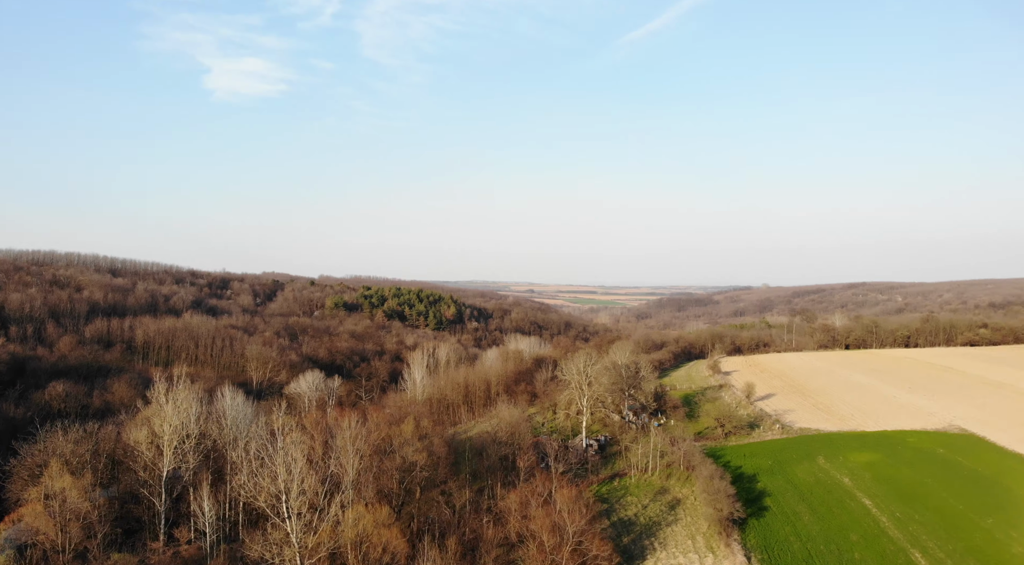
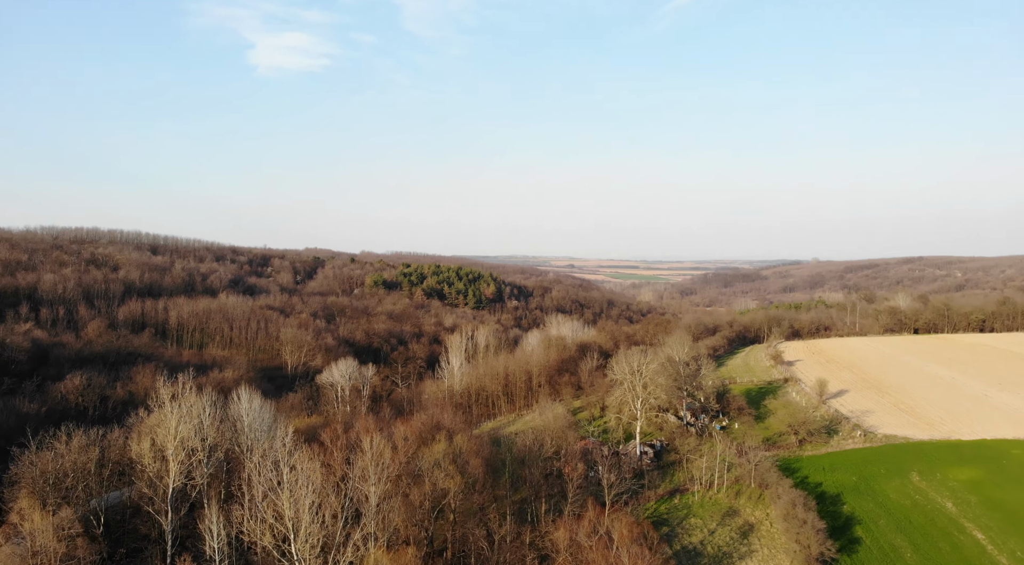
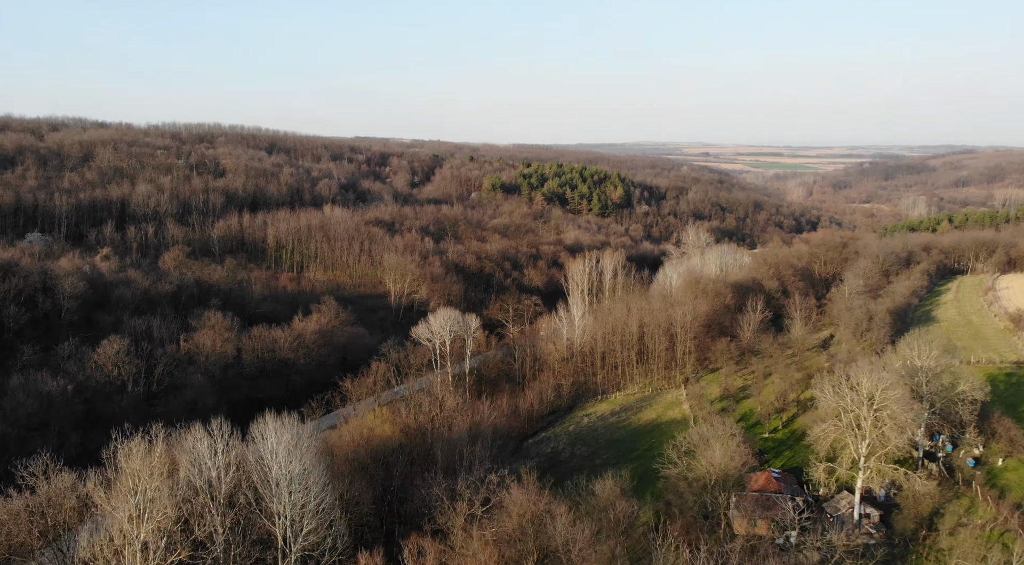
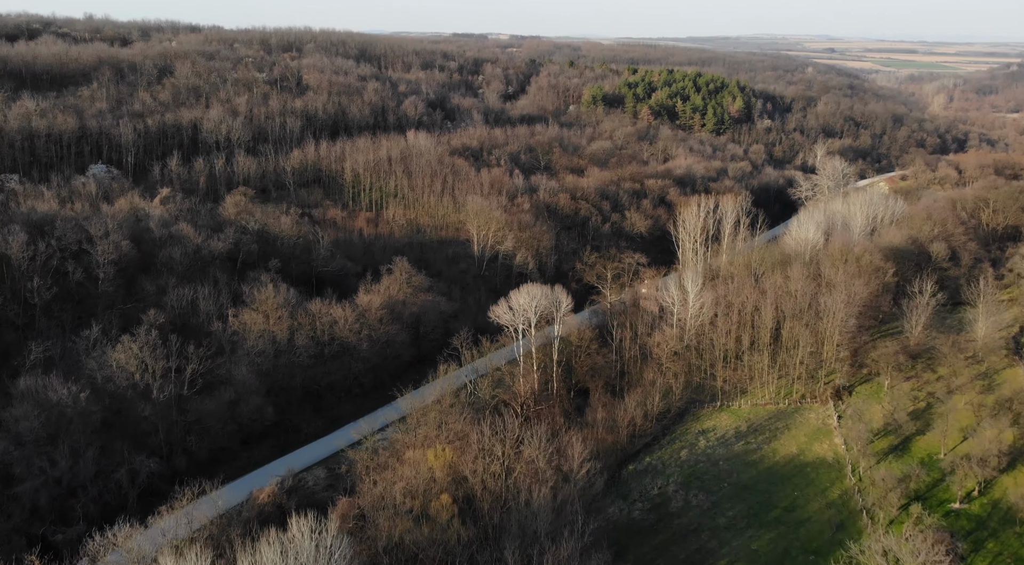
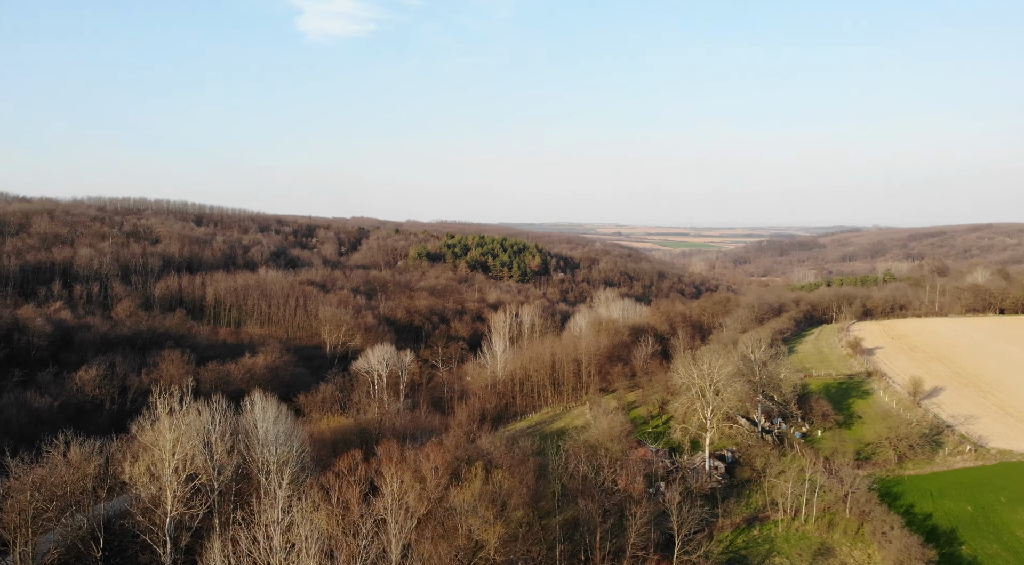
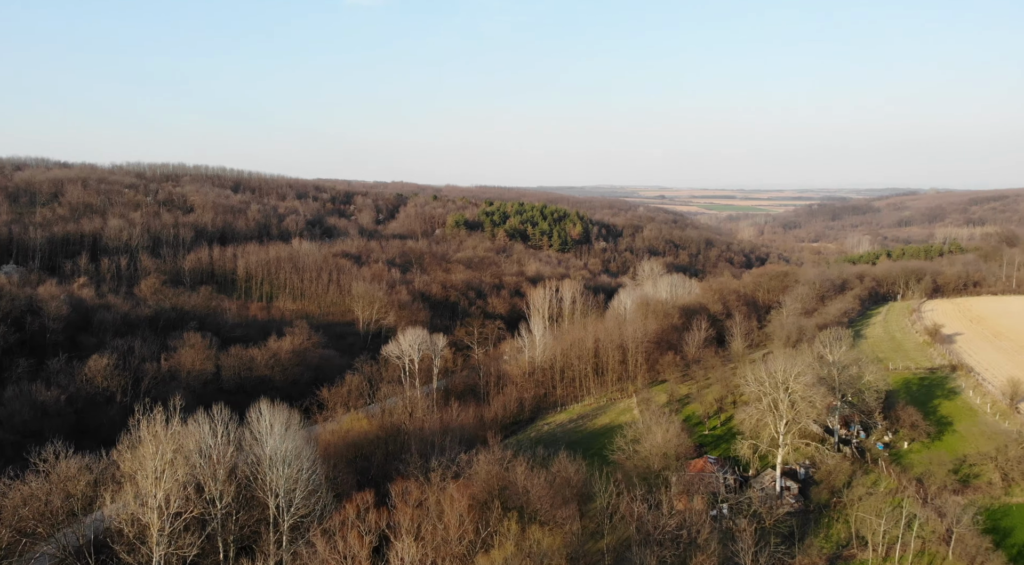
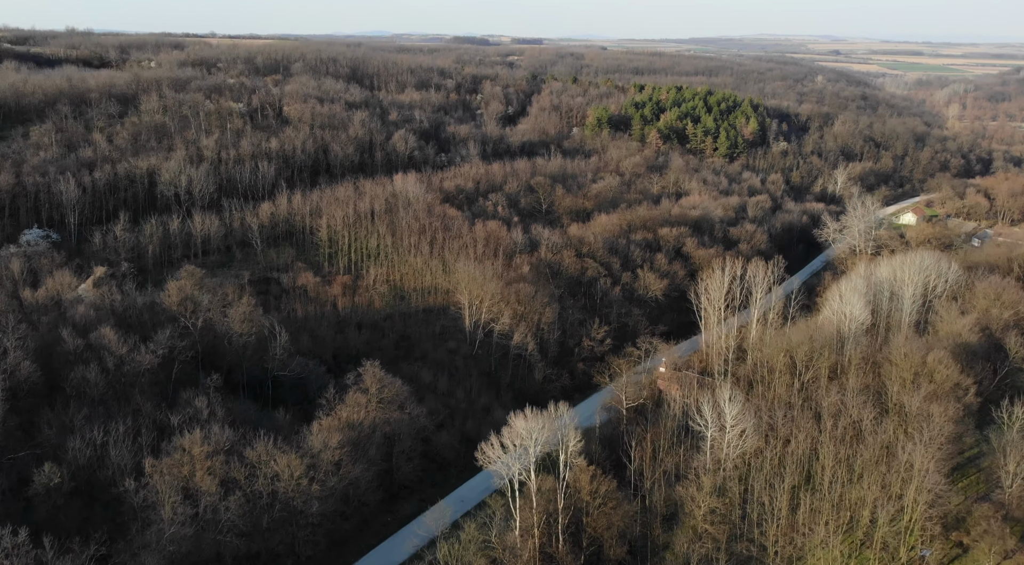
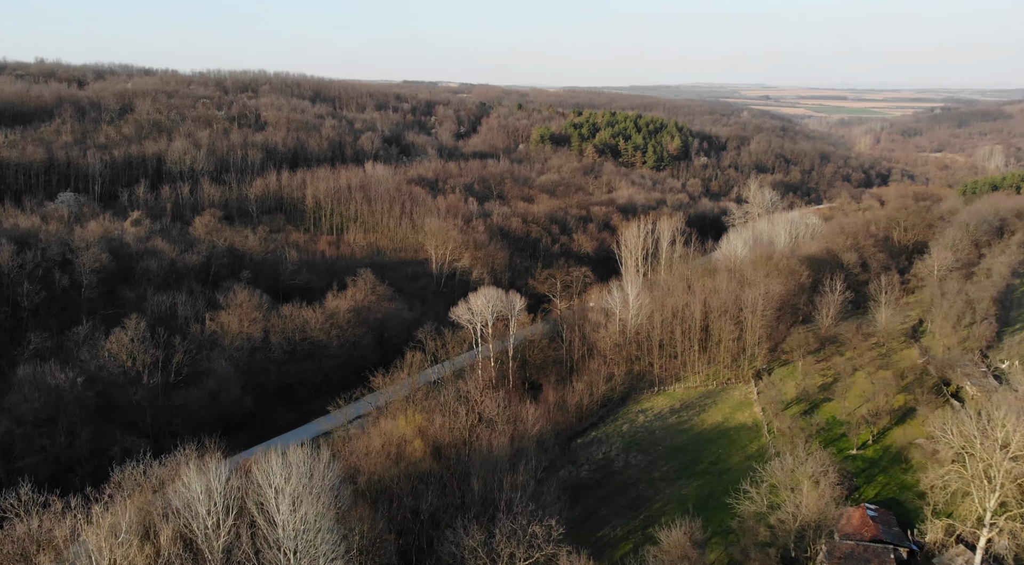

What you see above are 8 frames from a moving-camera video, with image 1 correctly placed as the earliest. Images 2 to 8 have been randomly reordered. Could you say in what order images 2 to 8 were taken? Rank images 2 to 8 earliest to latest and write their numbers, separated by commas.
2, 5, 6, 3, 8, 4, 7
